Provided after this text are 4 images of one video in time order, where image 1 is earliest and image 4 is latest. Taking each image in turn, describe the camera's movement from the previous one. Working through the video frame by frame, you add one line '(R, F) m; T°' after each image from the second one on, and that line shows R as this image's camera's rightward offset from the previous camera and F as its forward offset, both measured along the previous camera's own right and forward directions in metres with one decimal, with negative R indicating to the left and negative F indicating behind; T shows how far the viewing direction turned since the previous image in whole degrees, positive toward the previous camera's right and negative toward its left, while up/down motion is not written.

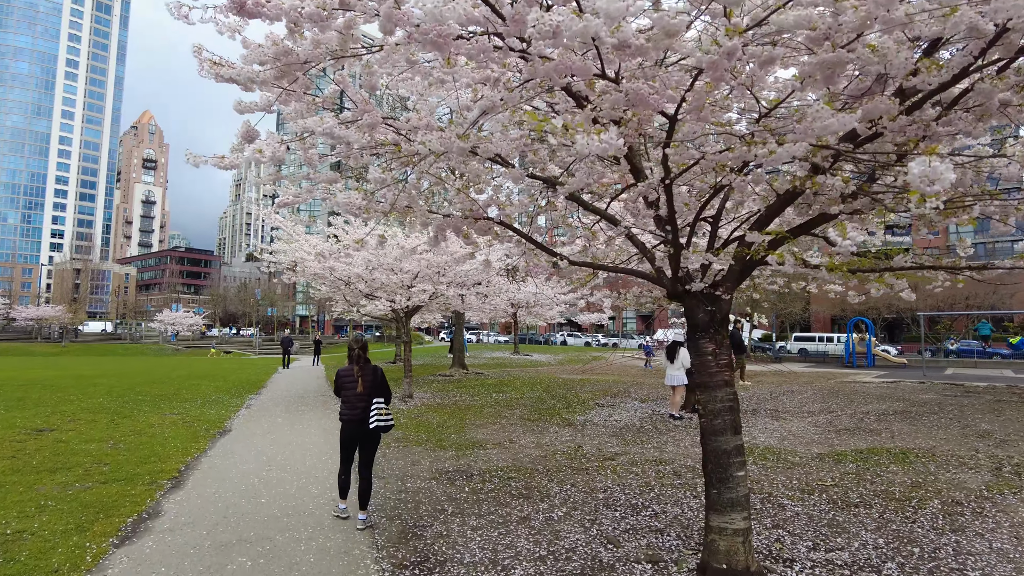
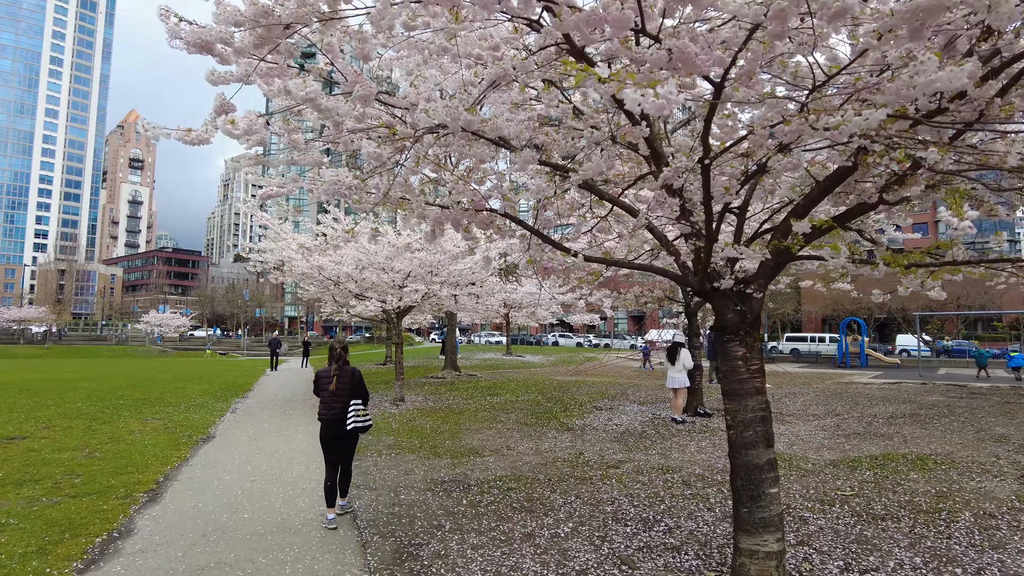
(-0.1, +0.4) m; +1°
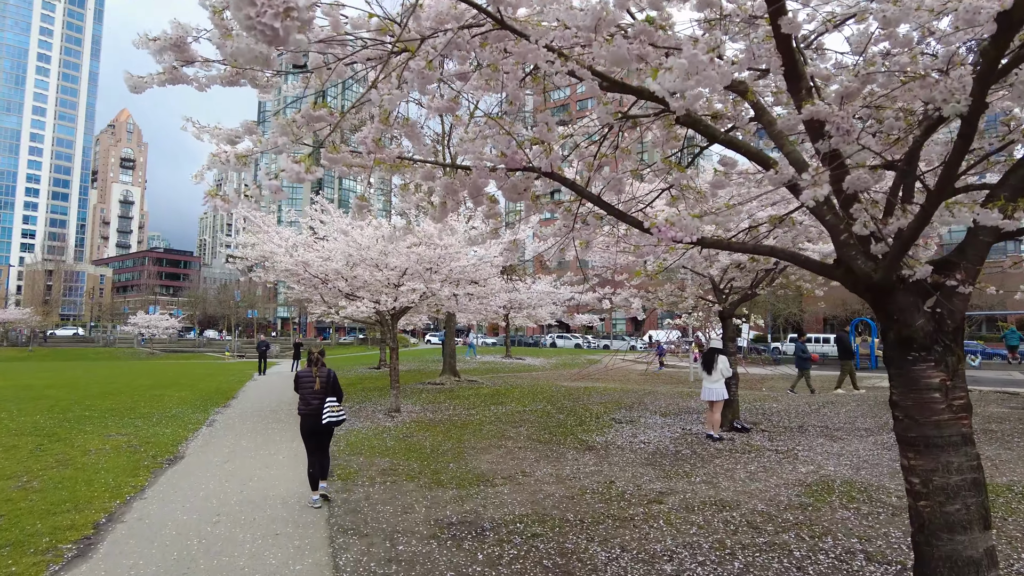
(-0.2, +1.2) m; 0°
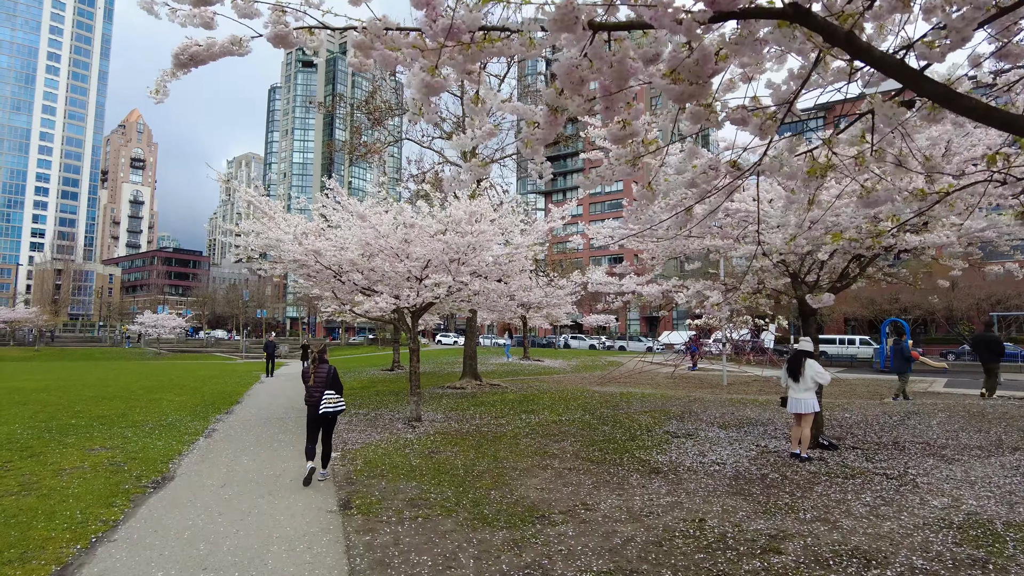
(-0.5, +1.3) m; -1°
